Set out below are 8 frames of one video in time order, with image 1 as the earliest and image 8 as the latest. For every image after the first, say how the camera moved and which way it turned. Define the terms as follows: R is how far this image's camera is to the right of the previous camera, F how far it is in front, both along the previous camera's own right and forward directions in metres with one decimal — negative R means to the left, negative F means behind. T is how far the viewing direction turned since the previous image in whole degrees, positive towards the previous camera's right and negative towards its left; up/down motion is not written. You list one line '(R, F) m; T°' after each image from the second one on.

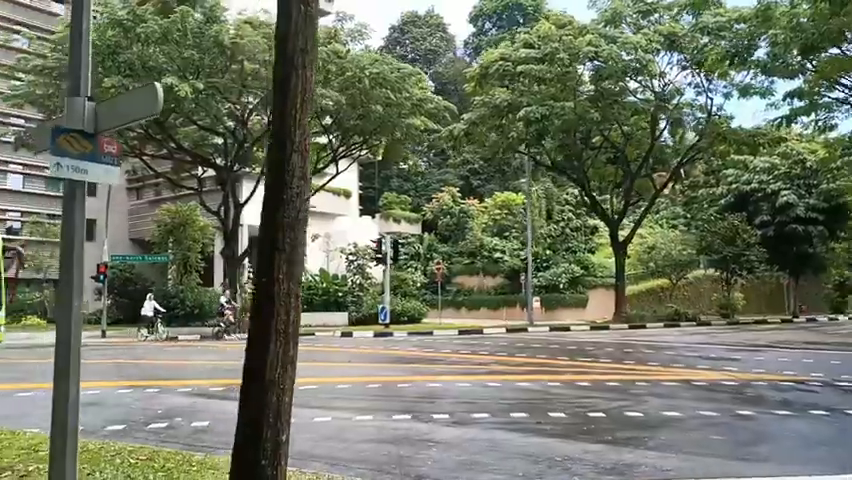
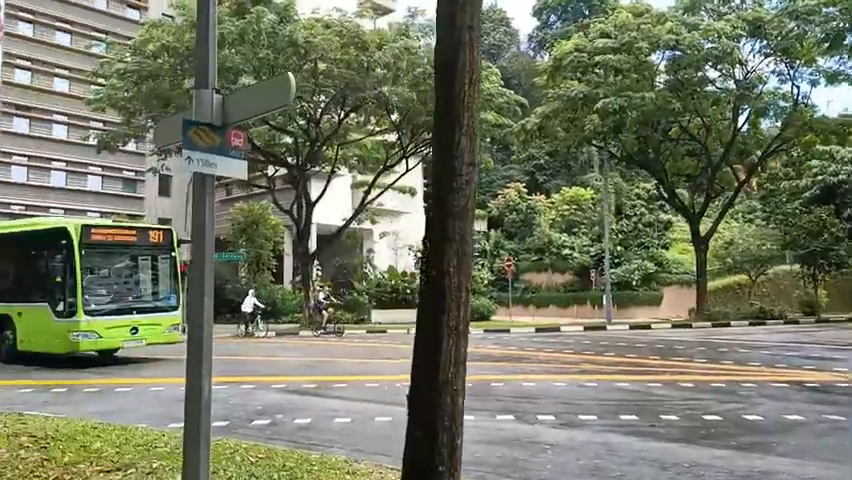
(-0.5, +0.2) m; -5°
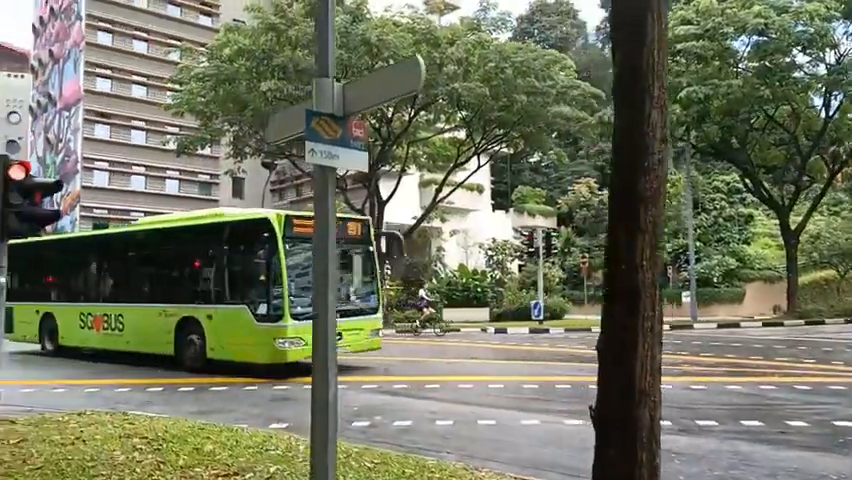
(-0.4, +0.3) m; -5°
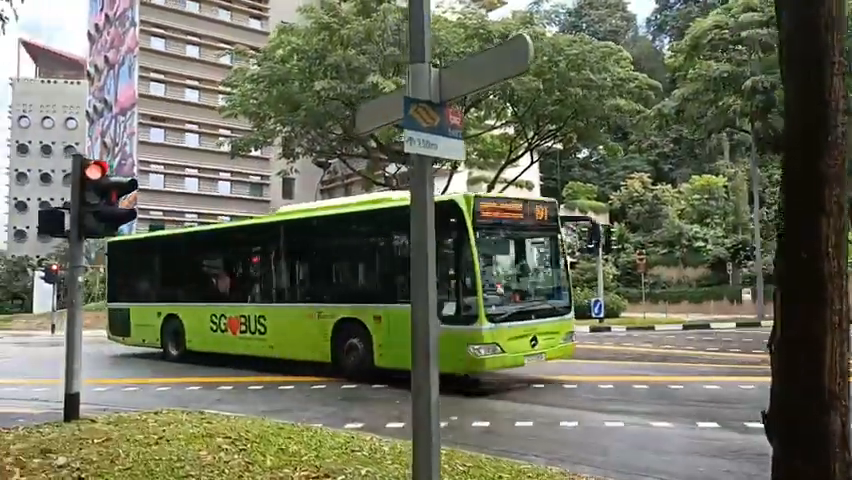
(-0.3, +0.2) m; -4°
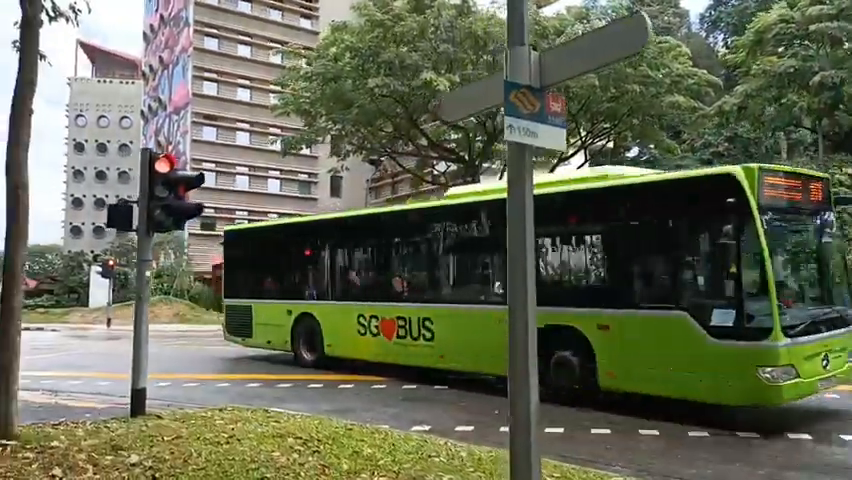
(-0.3, +0.3) m; -3°
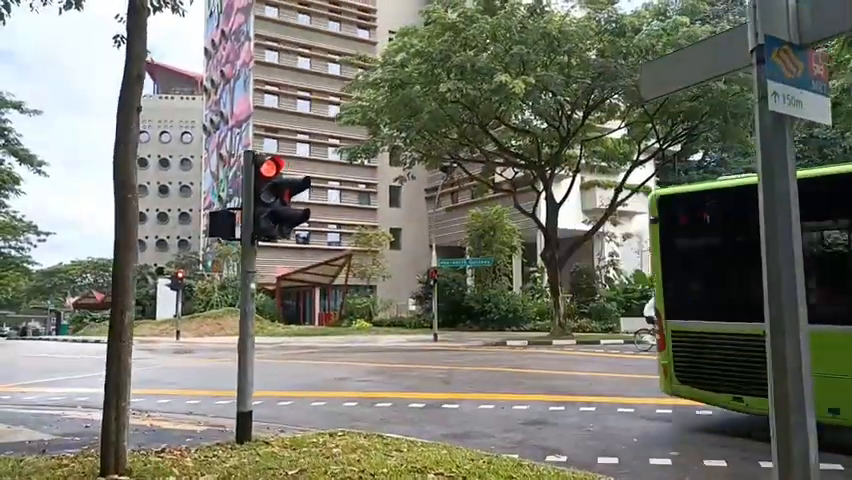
(-0.8, +0.7) m; -4°
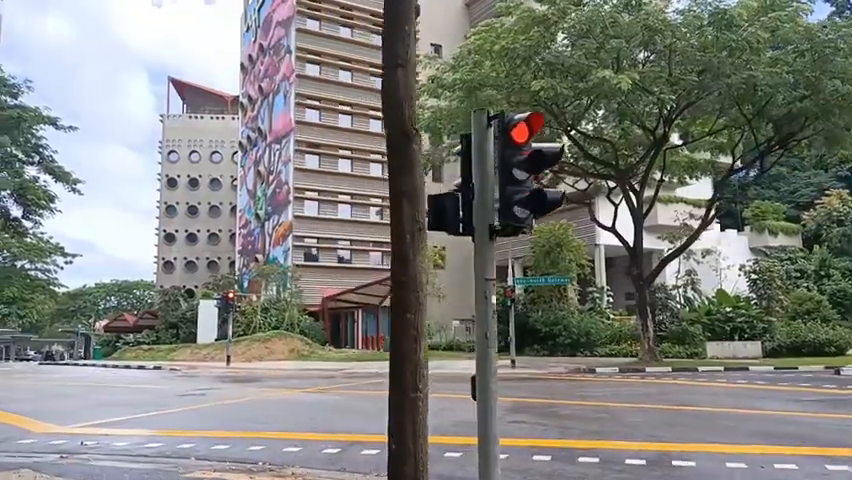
(-2.0, +2.1) m; -1°
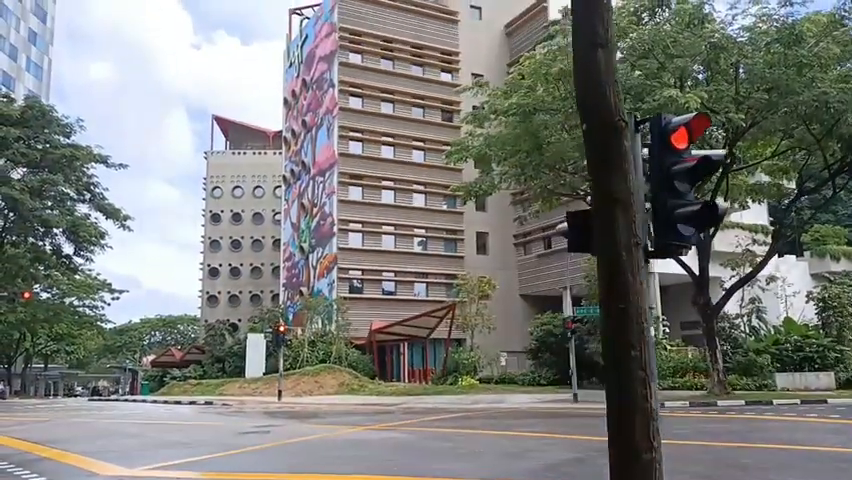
(-0.6, +0.6) m; -3°
